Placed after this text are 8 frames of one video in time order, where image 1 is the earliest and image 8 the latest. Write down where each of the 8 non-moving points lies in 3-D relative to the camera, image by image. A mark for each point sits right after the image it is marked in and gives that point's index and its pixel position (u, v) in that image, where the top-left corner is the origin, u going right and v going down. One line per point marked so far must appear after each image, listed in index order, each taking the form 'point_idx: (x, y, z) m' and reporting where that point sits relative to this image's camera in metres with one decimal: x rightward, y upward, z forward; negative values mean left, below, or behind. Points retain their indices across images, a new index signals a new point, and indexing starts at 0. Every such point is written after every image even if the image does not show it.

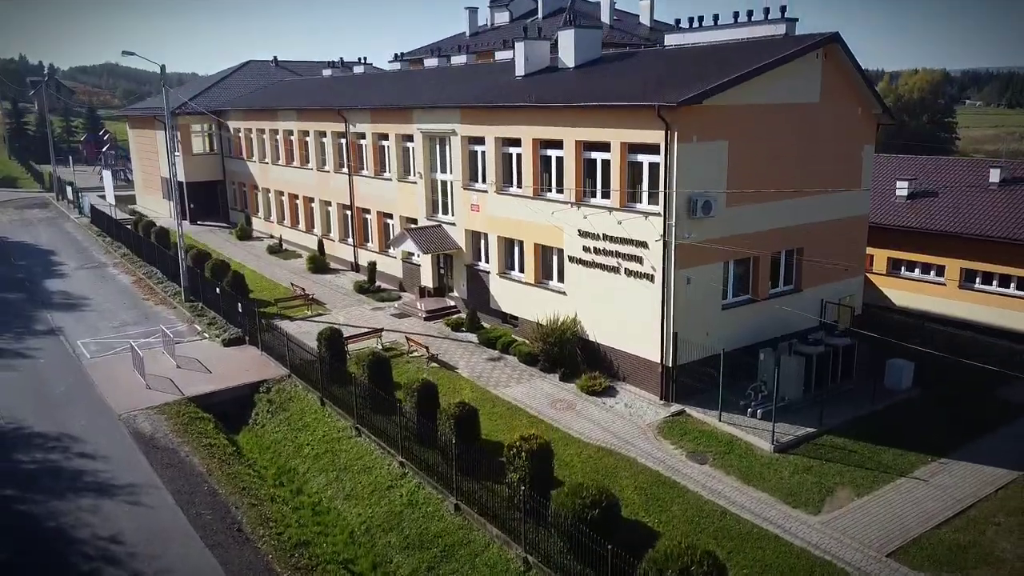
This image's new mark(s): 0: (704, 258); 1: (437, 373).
0: (+4.1, +0.6, +16.0) m
1: (-1.8, -2.1, +18.1) m
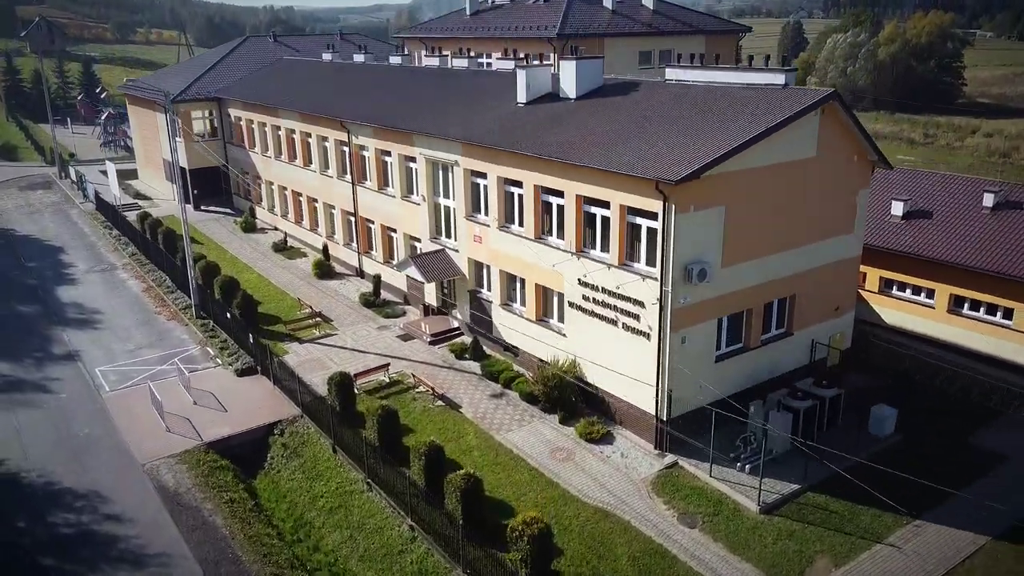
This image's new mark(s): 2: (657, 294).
0: (+4.2, -0.7, +16.7) m
1: (-1.8, -3.2, +19.0) m
2: (+3.2, -0.2, +16.3) m
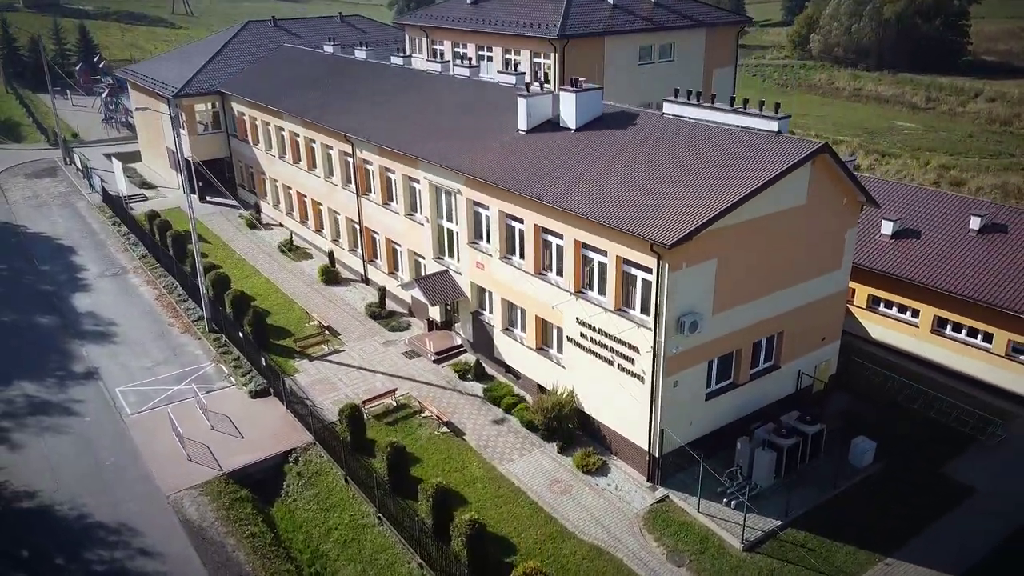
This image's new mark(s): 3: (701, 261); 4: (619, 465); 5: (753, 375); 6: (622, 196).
0: (+4.2, -1.8, +17.6) m
1: (-1.8, -4.2, +20.1) m
2: (+3.2, -1.3, +17.2) m
3: (+4.3, +0.6, +16.9) m
4: (+2.8, -4.6, +19.1) m
5: (+6.3, -2.3, +19.4) m
6: (+2.8, +2.1, +18.2) m
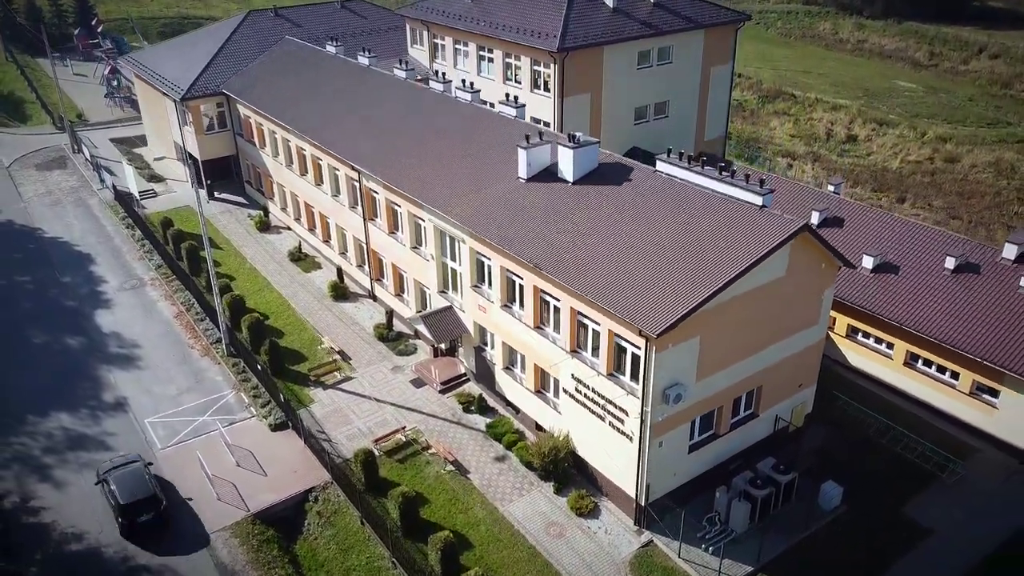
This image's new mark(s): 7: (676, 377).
0: (+4.2, -3.6, +19.3) m
1: (-1.8, -5.7, +22.1) m
2: (+3.2, -3.1, +18.9) m
3: (+4.3, -1.3, +18.4) m
4: (+2.8, -6.2, +21.1) m
5: (+6.3, -3.9, +21.2) m
6: (+2.8, +0.3, +19.6) m
7: (+4.2, -2.3, +18.8) m
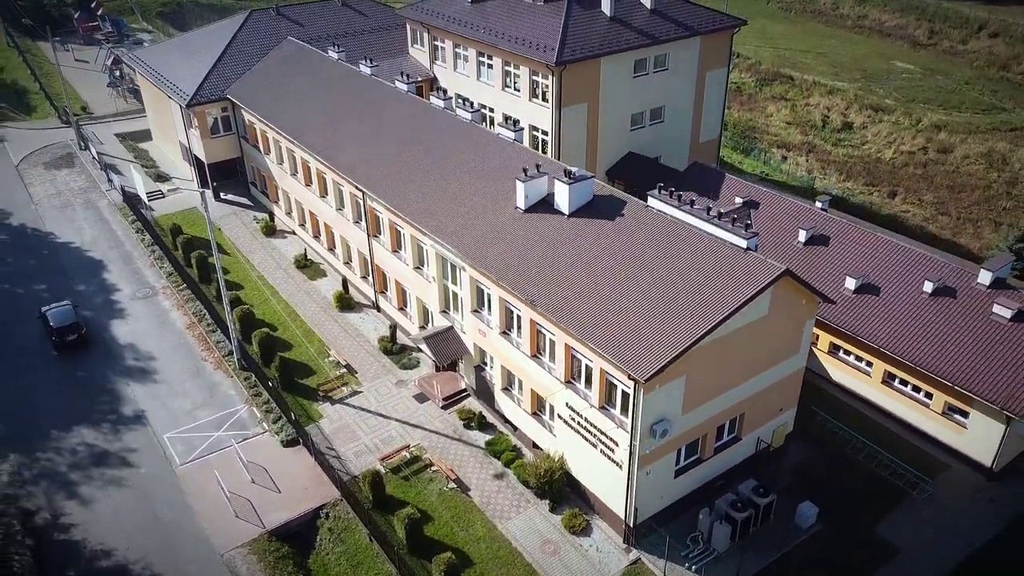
0: (+4.1, -4.7, +20.8) m
1: (-1.8, -6.7, +23.6) m
2: (+3.2, -4.3, +20.3) m
3: (+4.3, -2.4, +19.8) m
4: (+2.7, -7.2, +22.6) m
5: (+6.3, -4.9, +22.7) m
6: (+2.7, -0.8, +20.8) m
7: (+4.1, -3.4, +20.2) m
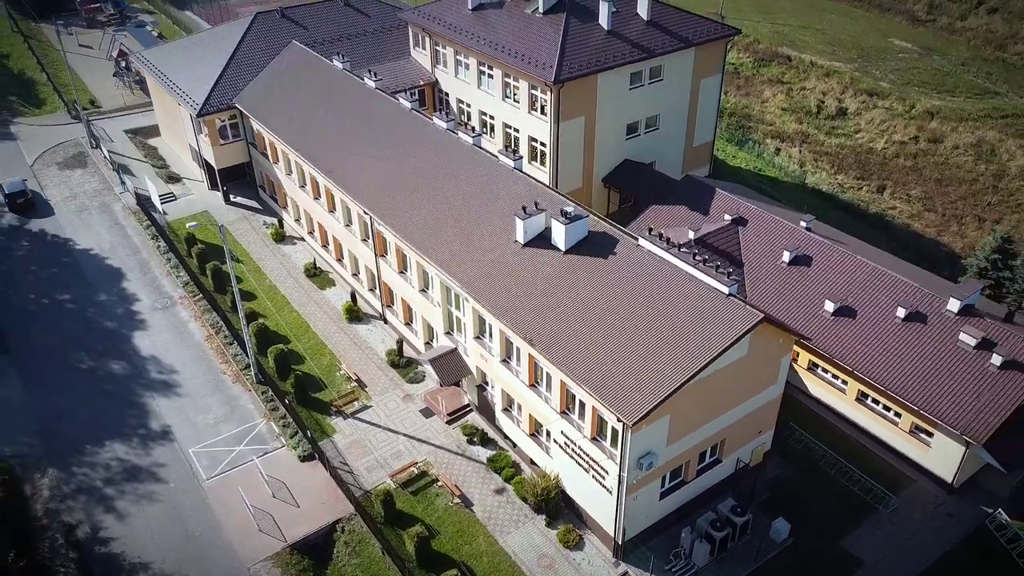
0: (+4.1, -6.0, +22.9) m
1: (-1.8, -7.8, +25.8) m
2: (+3.2, -5.6, +22.4) m
3: (+4.3, -3.8, +21.8) m
4: (+2.7, -8.4, +24.9) m
5: (+6.3, -6.1, +24.8) m
6: (+2.7, -2.1, +22.7) m
7: (+4.1, -4.8, +22.2) m
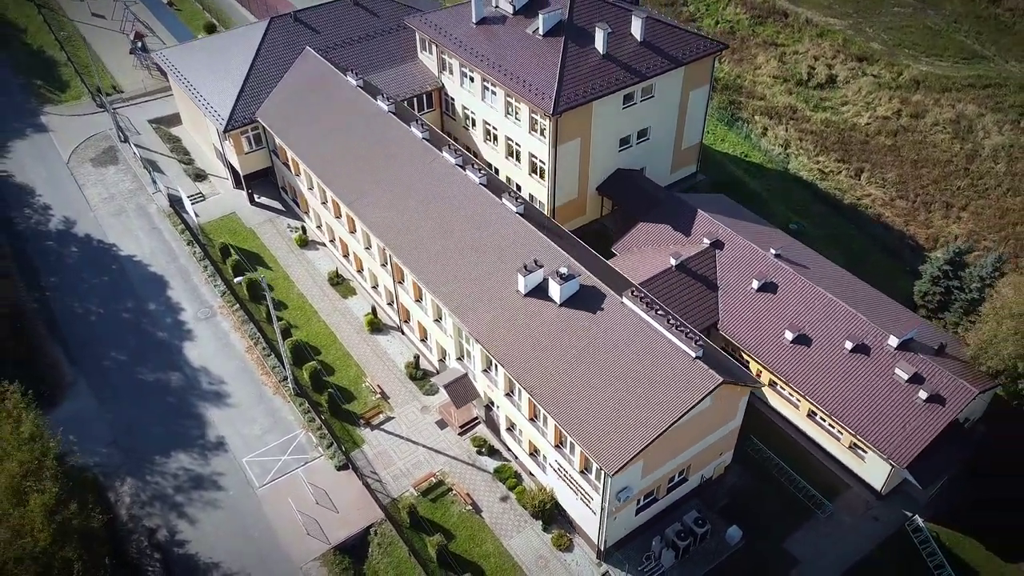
0: (+4.3, -8.3, +28.3) m
1: (-1.7, -9.7, +31.4) m
2: (+3.3, -8.0, +27.7) m
3: (+4.4, -6.3, +26.8) m
4: (+2.8, -10.5, +30.5) m
5: (+6.4, -8.2, +30.2) m
6: (+2.9, -4.5, +27.6) m
7: (+4.2, -7.2, +27.4) m
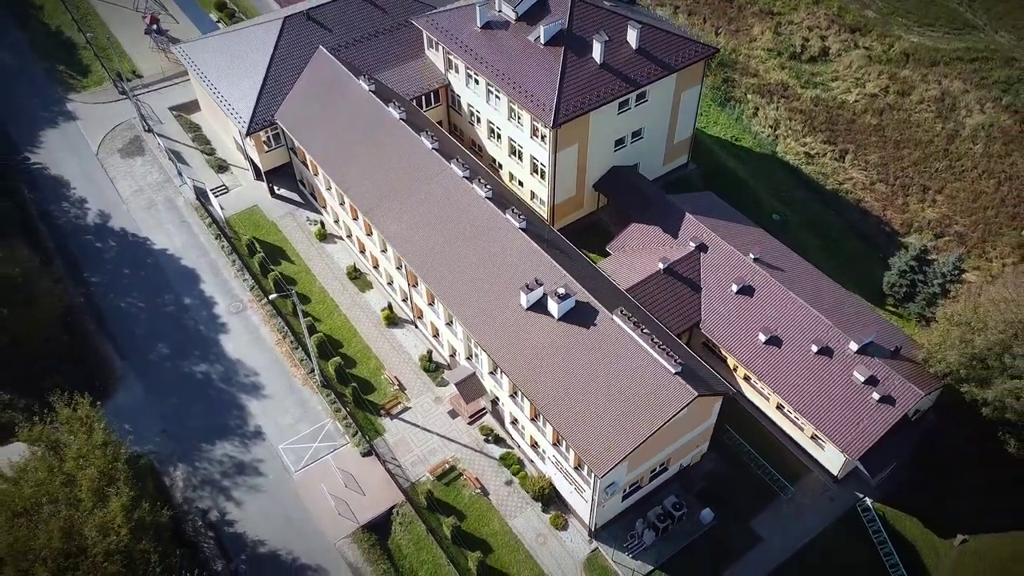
0: (+4.4, -9.3, +33.0) m
1: (-1.6, -10.4, +36.2) m
2: (+3.5, -9.0, +32.5) m
3: (+4.6, -7.4, +31.4) m
4: (+3.0, -11.2, +35.5) m
5: (+6.5, -9.0, +34.9) m
6: (+3.0, -5.5, +31.9) m
7: (+4.4, -8.2, +32.1) m
